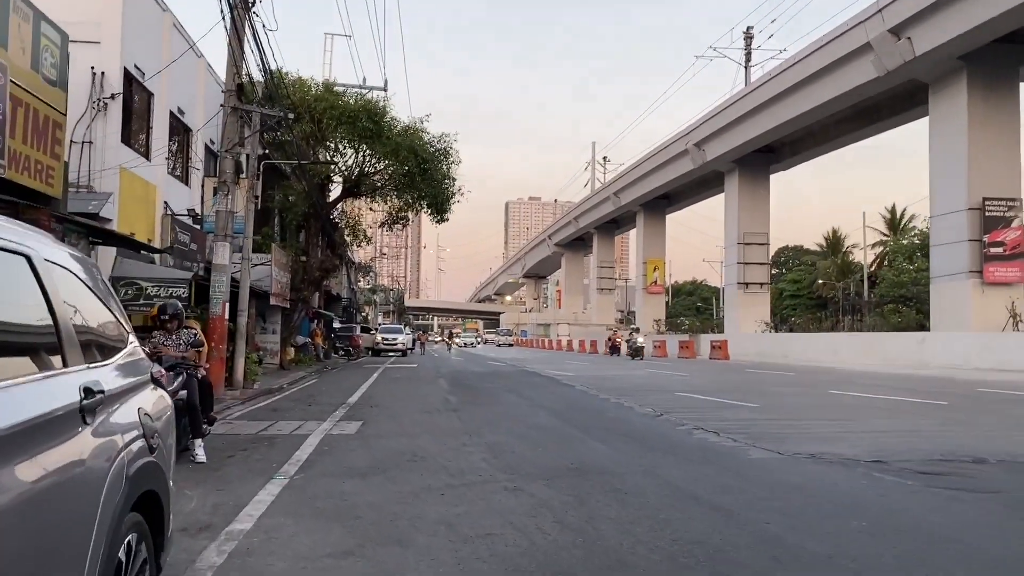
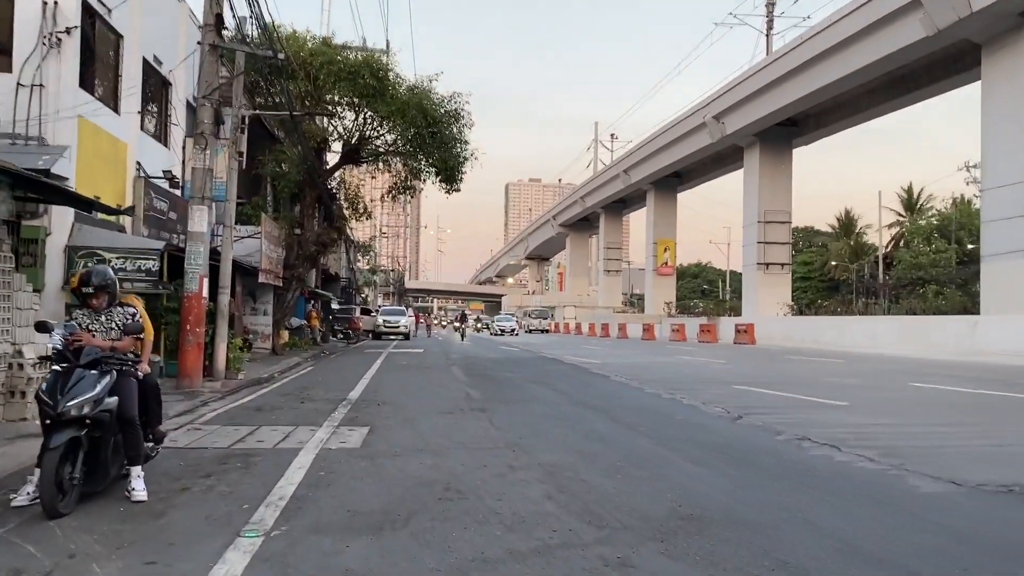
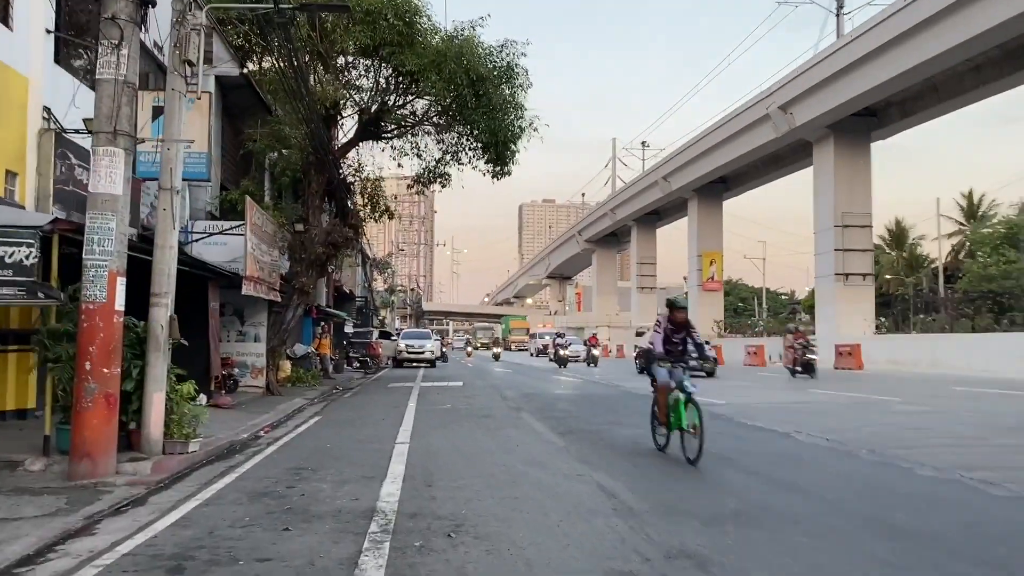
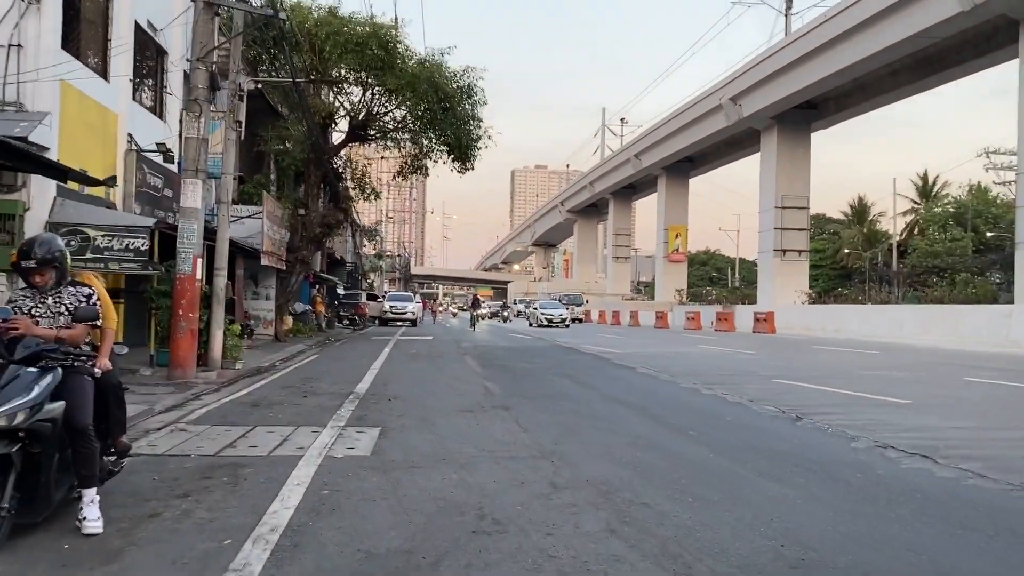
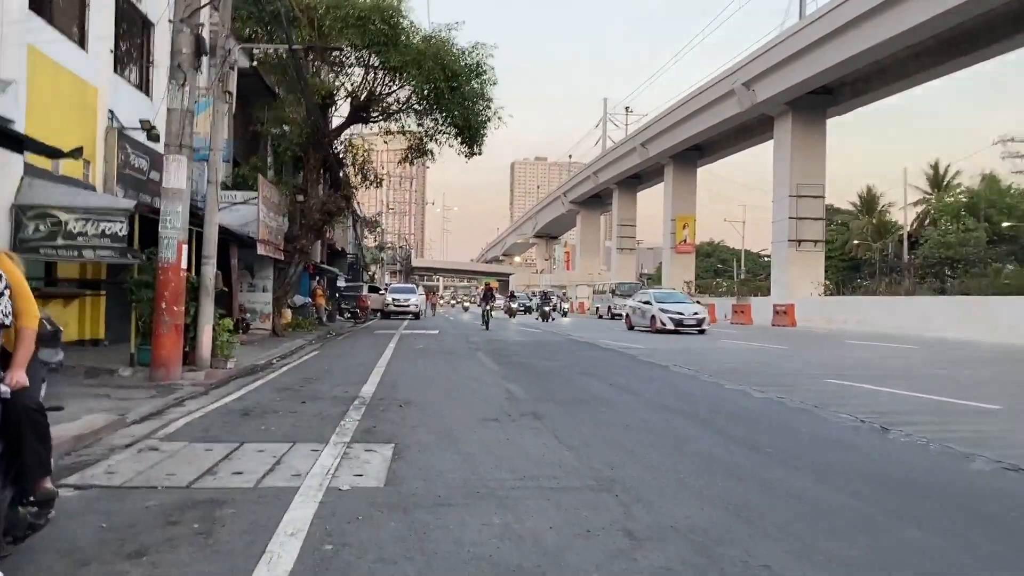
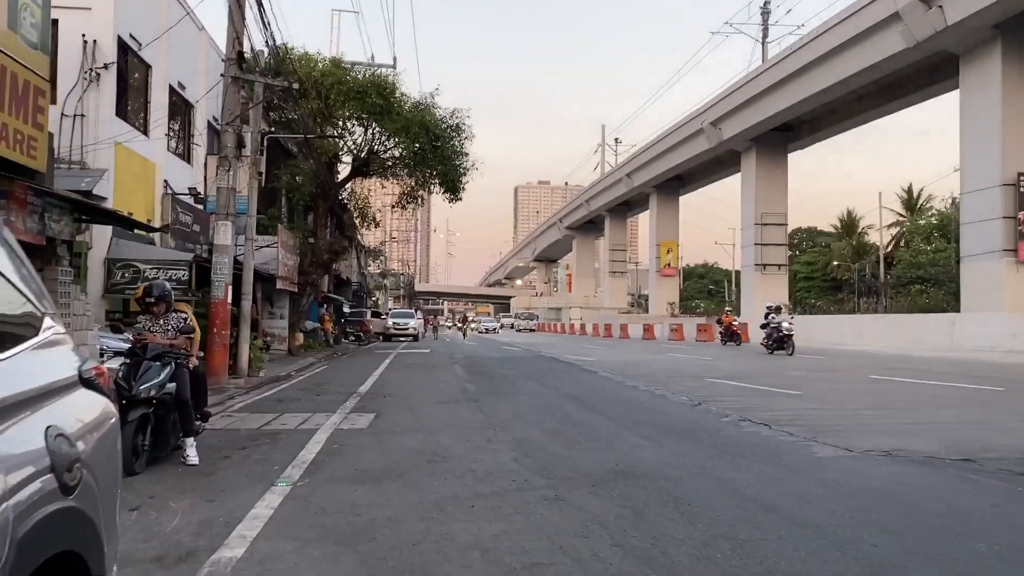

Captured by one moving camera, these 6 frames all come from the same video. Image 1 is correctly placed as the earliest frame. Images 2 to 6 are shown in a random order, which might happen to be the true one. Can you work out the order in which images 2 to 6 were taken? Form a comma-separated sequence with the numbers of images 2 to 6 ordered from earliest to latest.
6, 2, 4, 5, 3
